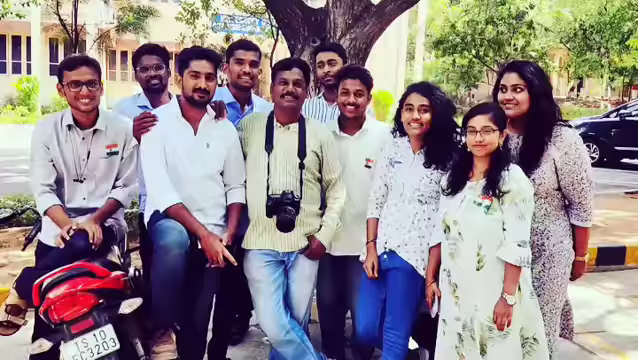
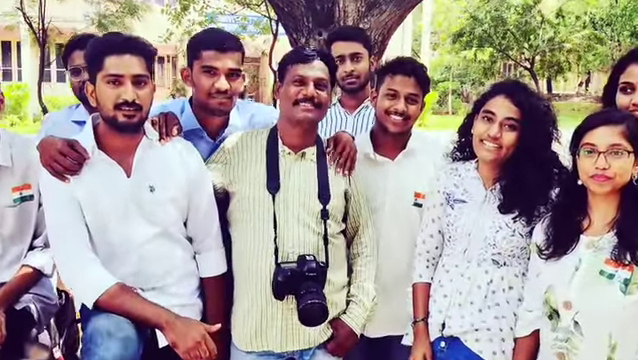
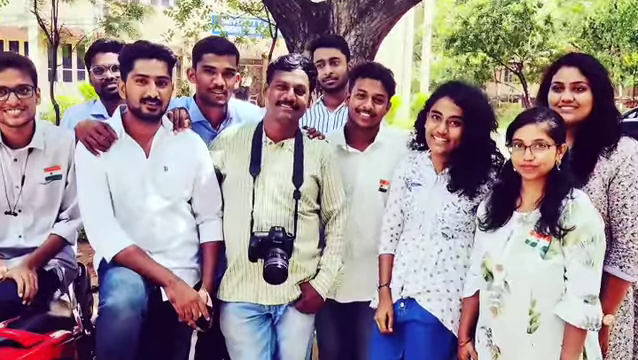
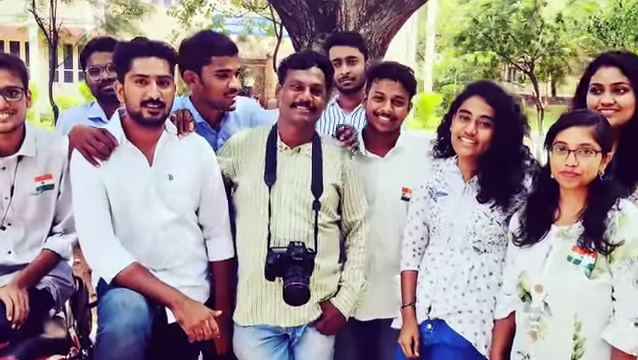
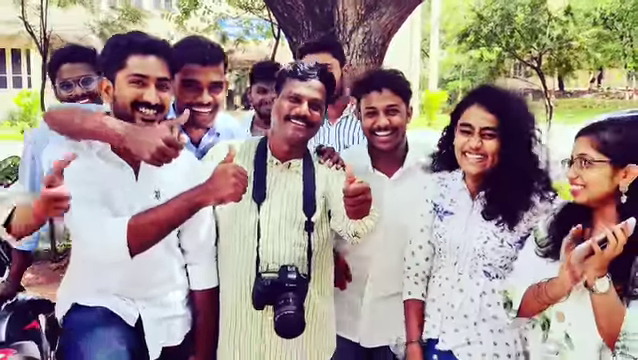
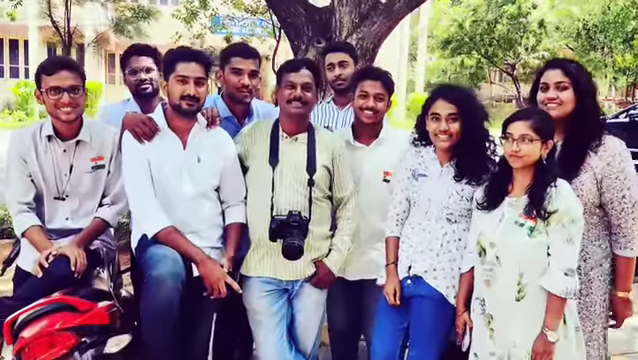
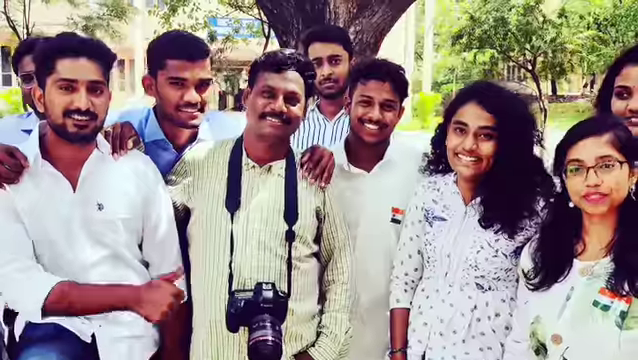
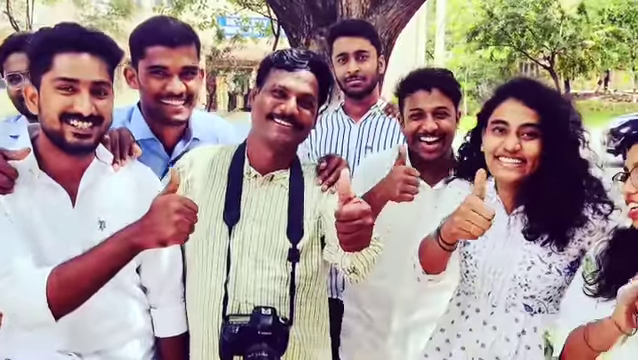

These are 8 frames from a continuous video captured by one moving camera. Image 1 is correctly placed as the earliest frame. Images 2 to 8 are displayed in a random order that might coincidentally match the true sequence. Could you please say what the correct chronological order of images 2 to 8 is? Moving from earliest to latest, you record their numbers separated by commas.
6, 3, 4, 2, 7, 8, 5
